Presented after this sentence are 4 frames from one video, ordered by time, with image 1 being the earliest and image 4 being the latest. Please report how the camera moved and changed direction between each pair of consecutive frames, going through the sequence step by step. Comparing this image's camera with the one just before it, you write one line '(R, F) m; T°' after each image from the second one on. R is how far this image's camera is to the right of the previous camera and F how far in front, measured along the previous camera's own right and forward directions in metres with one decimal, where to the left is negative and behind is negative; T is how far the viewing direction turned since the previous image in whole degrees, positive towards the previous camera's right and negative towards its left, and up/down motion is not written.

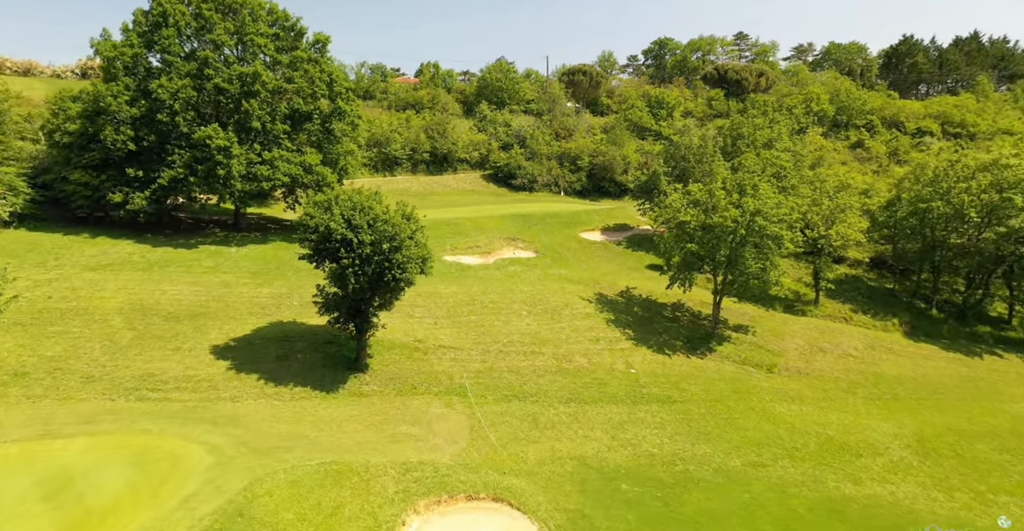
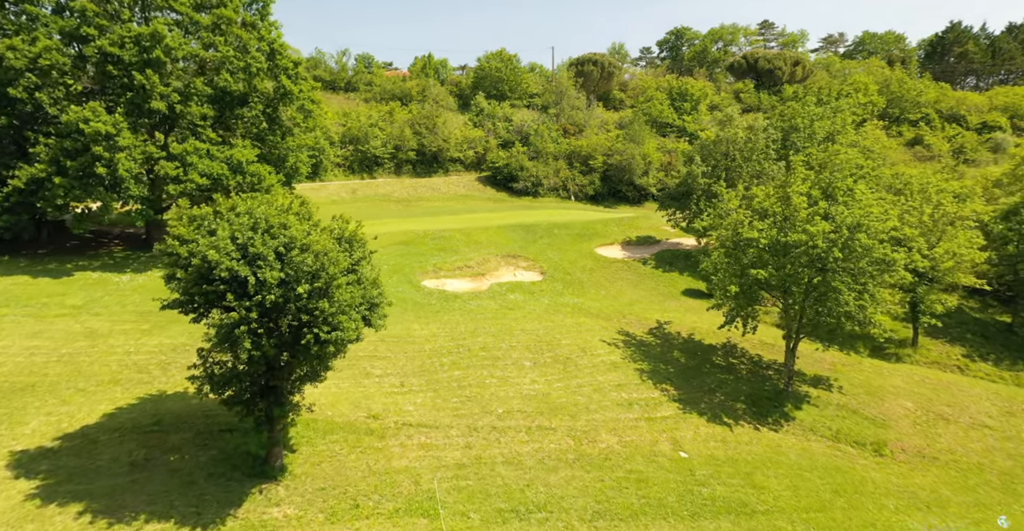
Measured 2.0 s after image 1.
(+0.2, +9.9) m; 0°
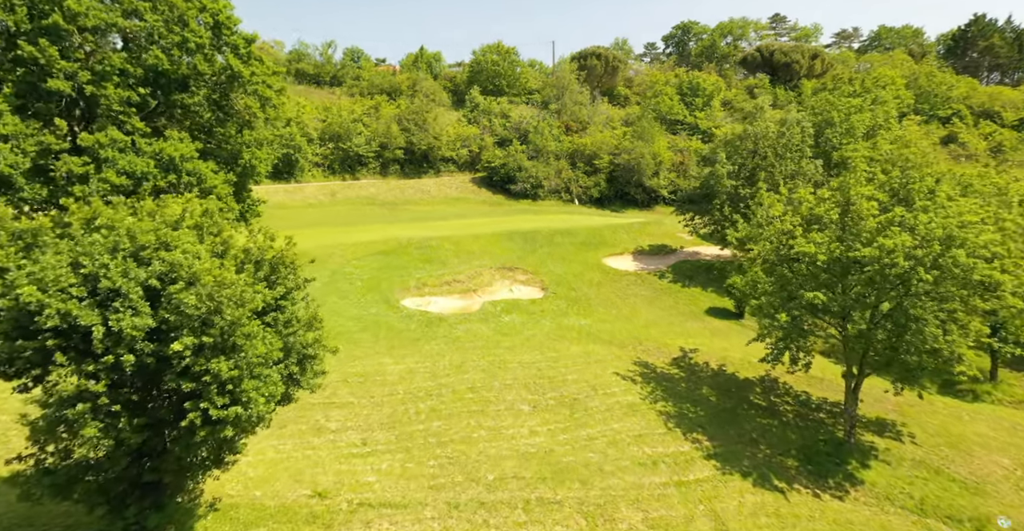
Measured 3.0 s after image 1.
(+0.2, +5.4) m; 0°
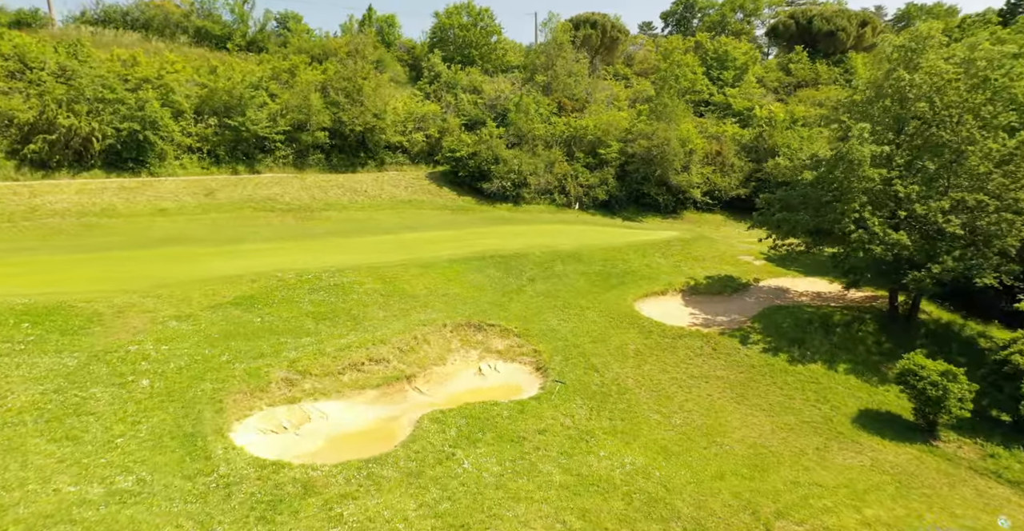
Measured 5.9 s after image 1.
(+0.2, +16.5) m; +2°
